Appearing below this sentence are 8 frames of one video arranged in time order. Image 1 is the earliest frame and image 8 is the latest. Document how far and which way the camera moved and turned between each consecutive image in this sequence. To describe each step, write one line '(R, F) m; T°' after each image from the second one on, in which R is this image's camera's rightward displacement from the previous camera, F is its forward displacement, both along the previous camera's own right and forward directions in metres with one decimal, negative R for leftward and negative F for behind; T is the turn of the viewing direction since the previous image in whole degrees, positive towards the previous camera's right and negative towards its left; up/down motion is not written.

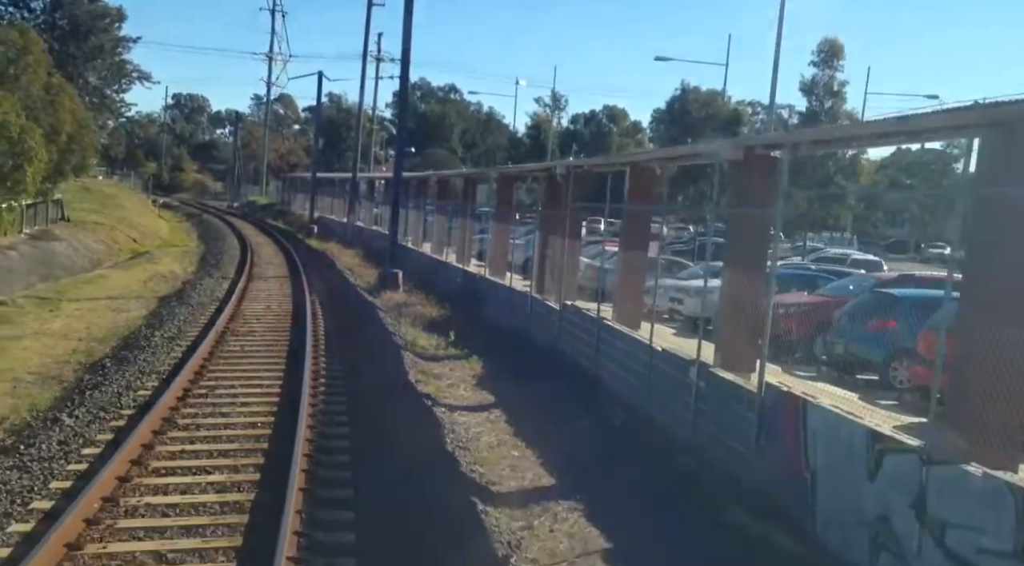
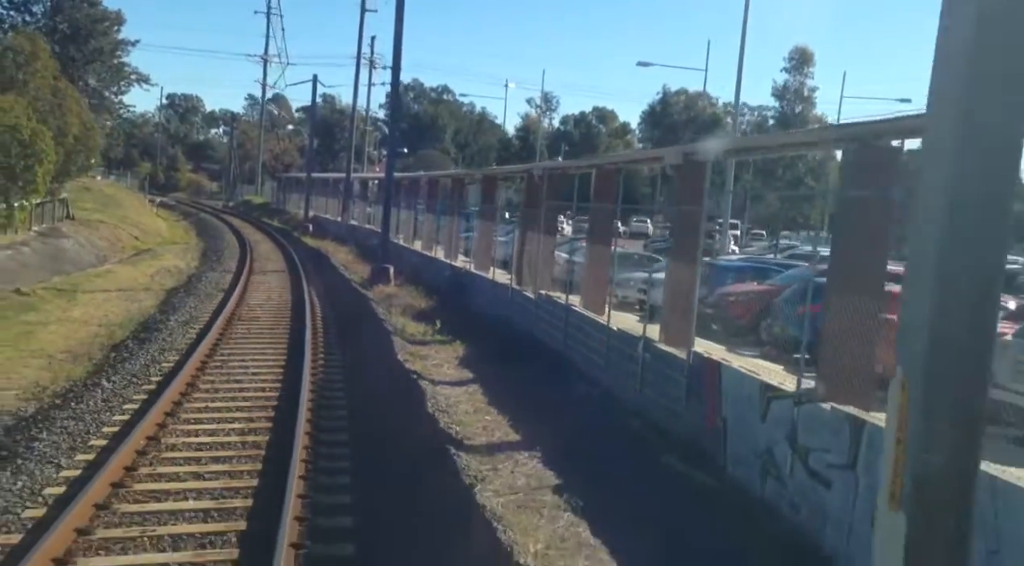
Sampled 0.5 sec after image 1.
(+0.2, -1.8) m; 0°
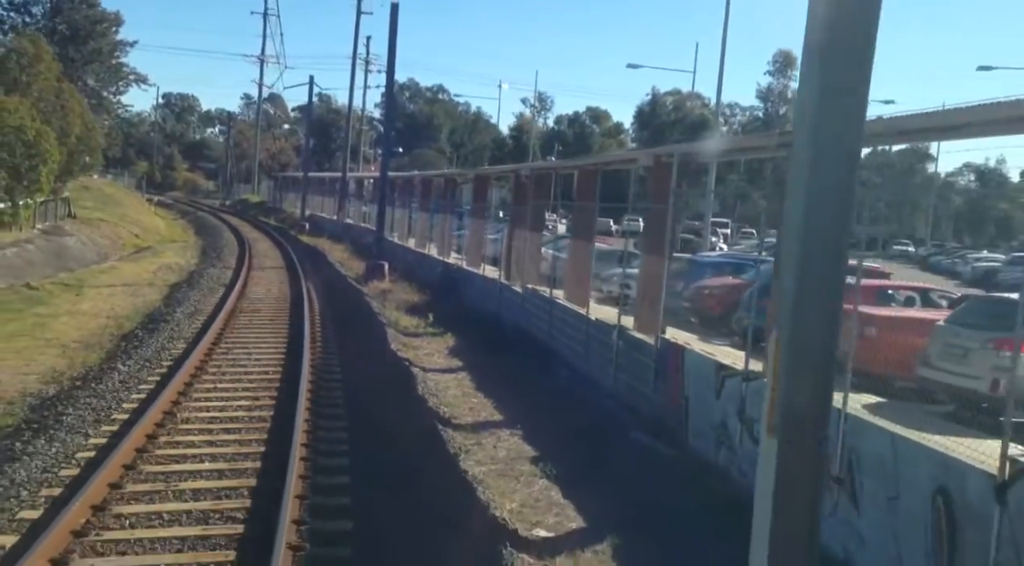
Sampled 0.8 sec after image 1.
(+0.1, -1.0) m; 0°
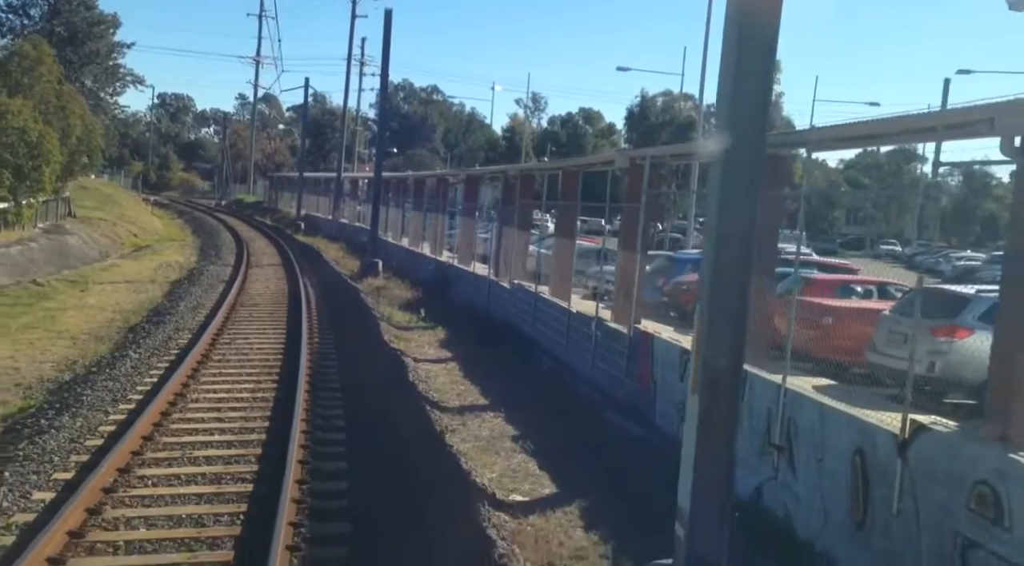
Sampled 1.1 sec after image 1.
(+0.1, -1.0) m; 0°
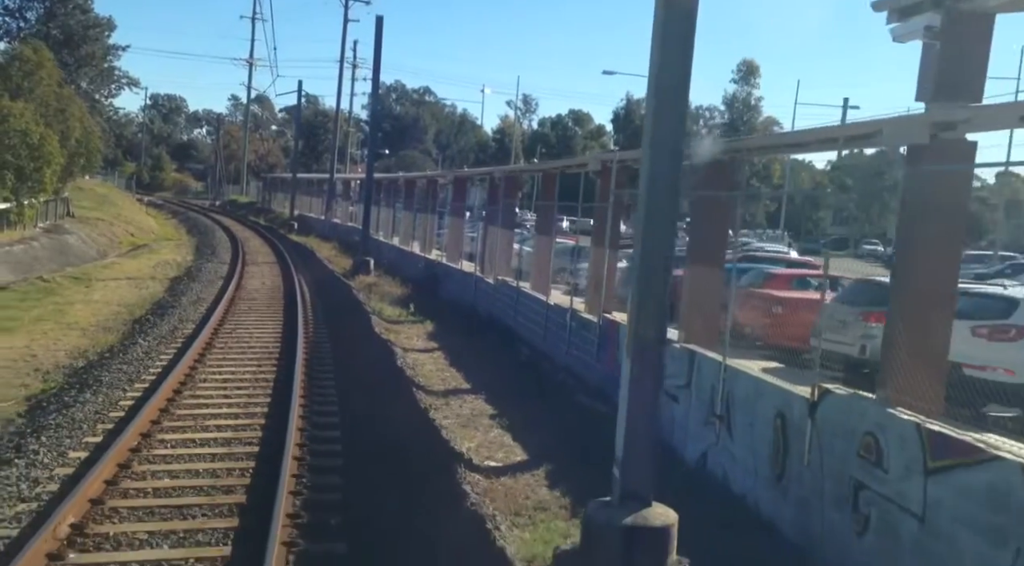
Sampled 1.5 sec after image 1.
(+0.2, -1.2) m; 0°
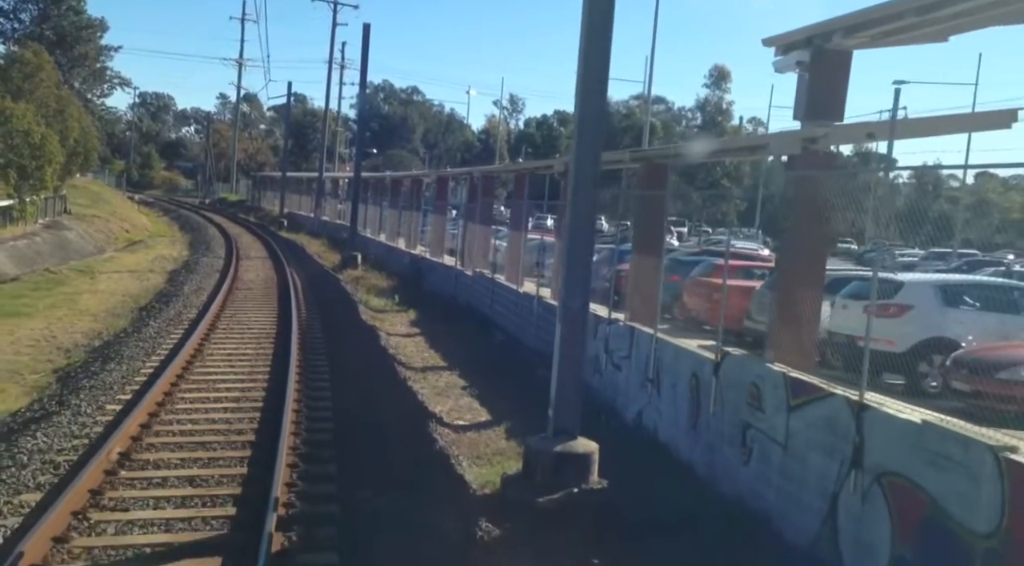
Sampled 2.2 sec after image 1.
(+0.3, -1.8) m; +1°
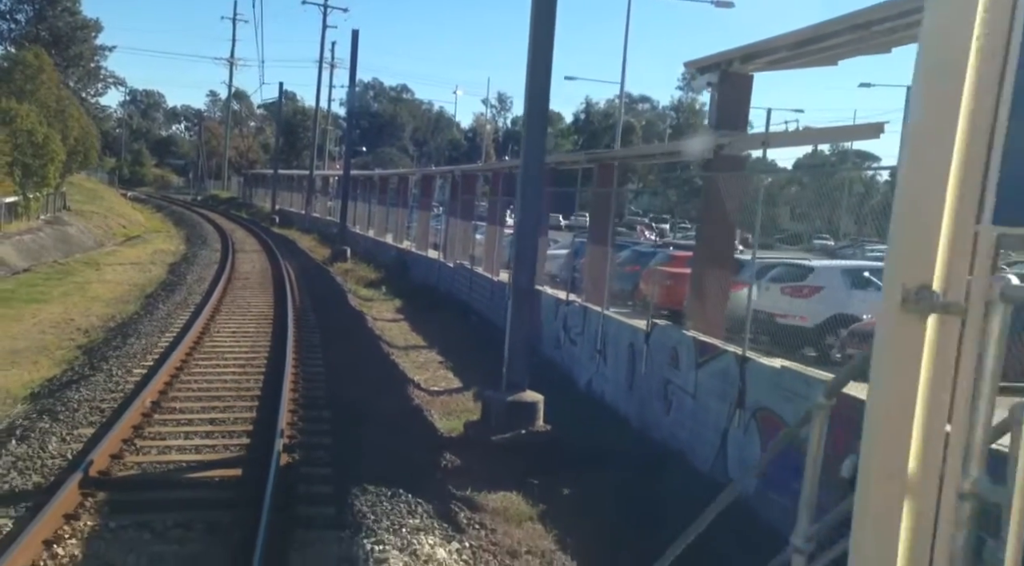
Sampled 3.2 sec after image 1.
(+0.3, -1.9) m; +1°
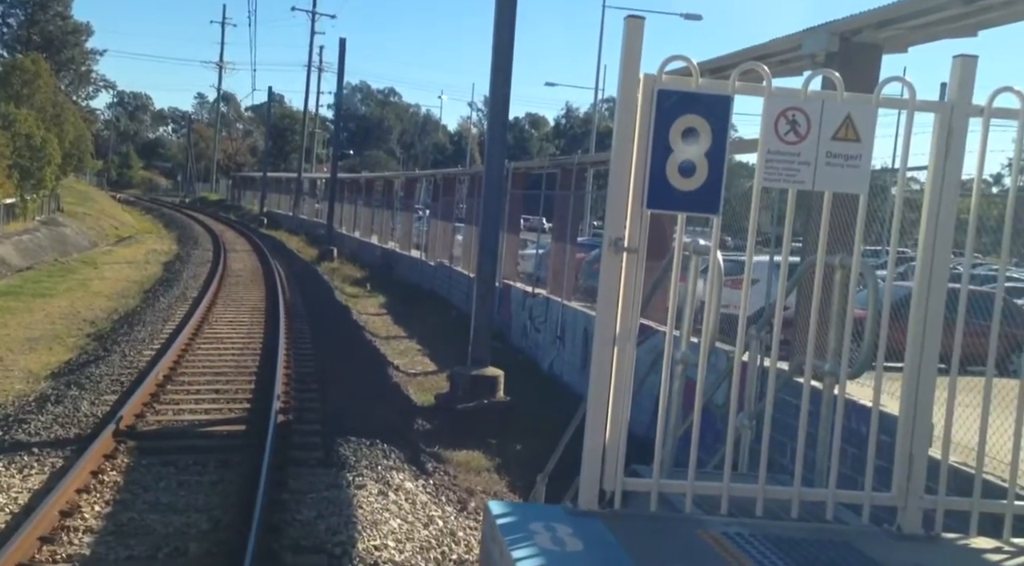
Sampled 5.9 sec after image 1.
(+0.3, -1.6) m; +1°
